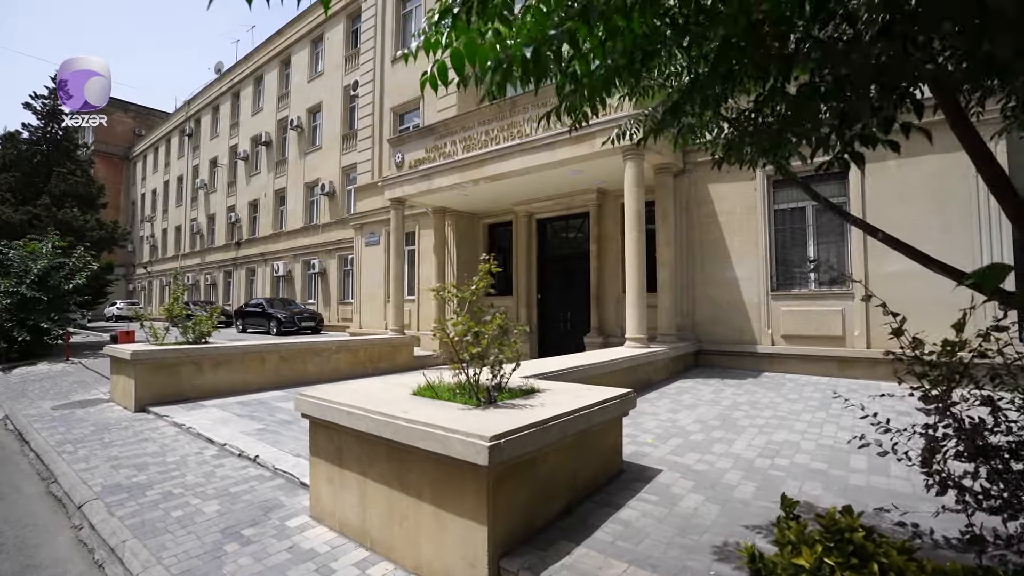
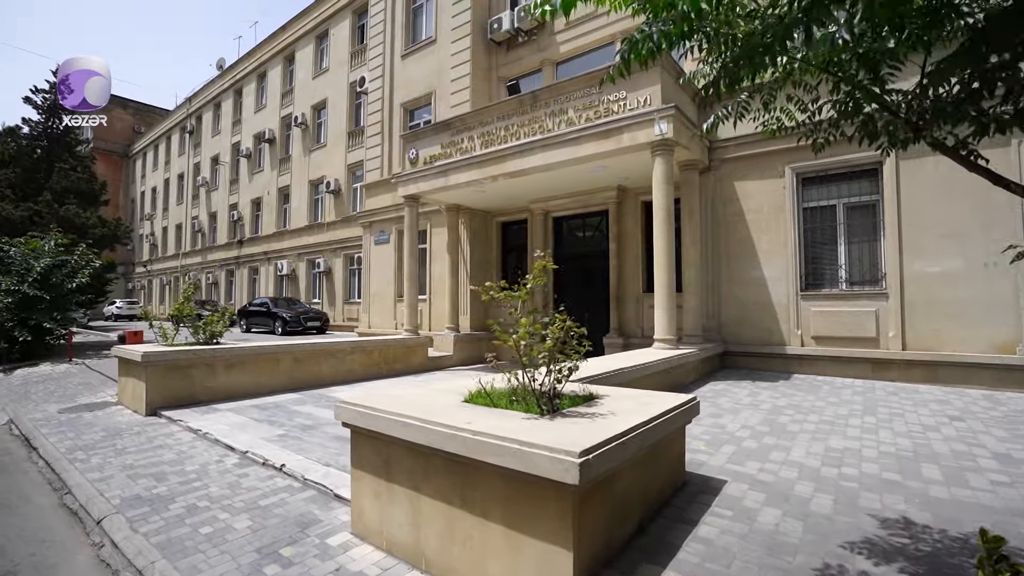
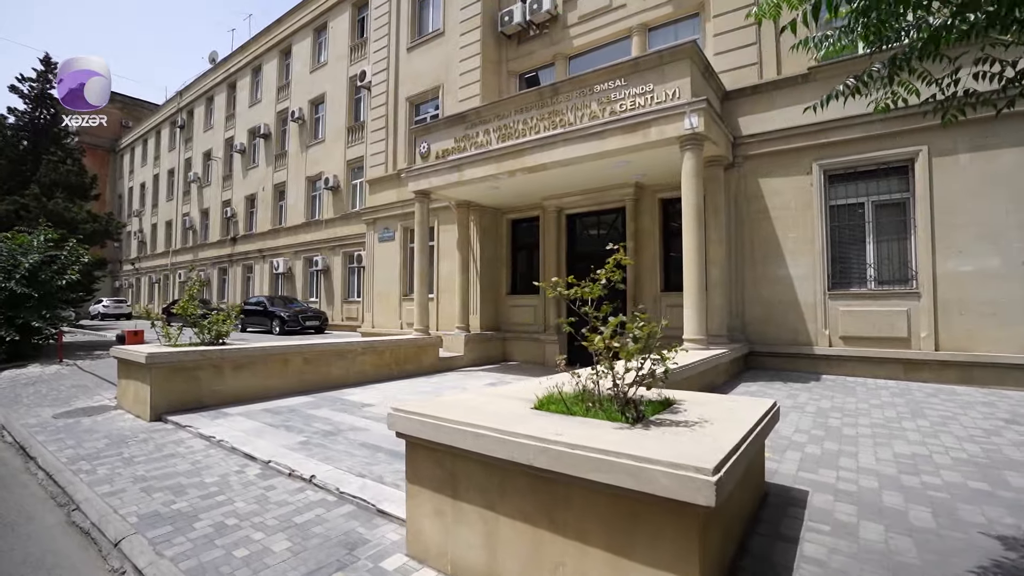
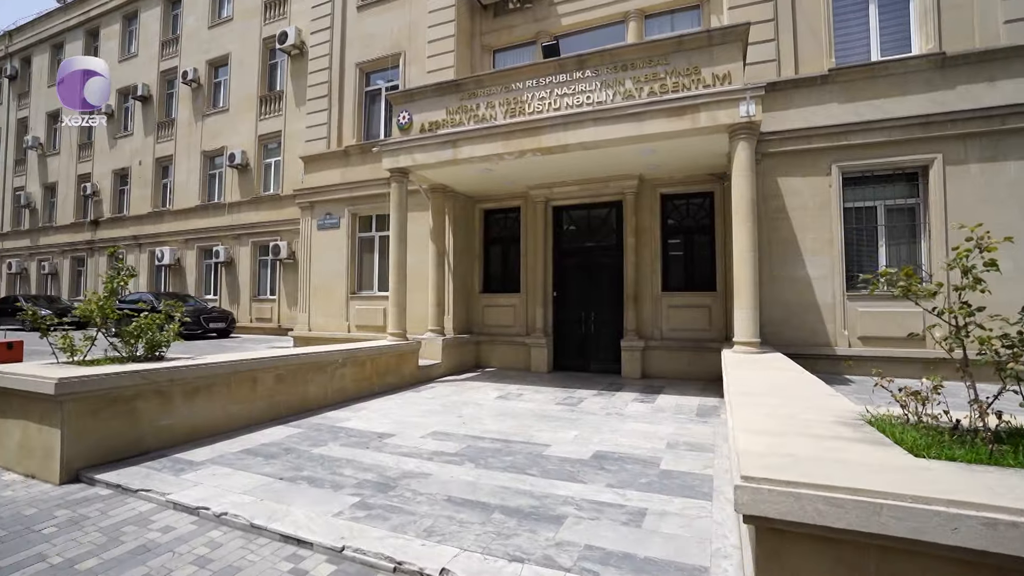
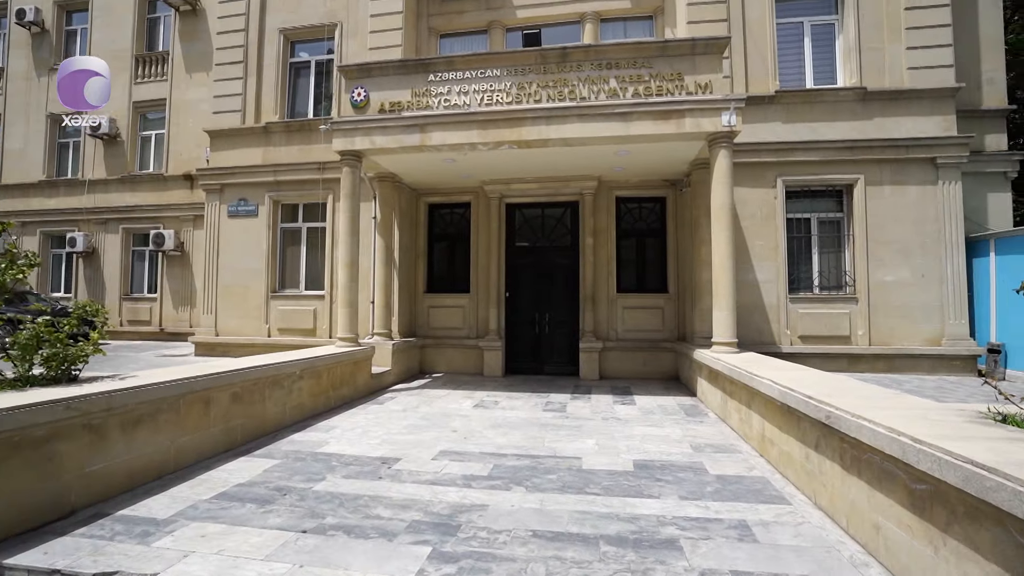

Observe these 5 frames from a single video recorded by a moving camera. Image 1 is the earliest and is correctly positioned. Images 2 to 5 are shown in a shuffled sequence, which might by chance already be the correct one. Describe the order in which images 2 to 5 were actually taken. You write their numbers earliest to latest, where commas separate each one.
2, 3, 4, 5
